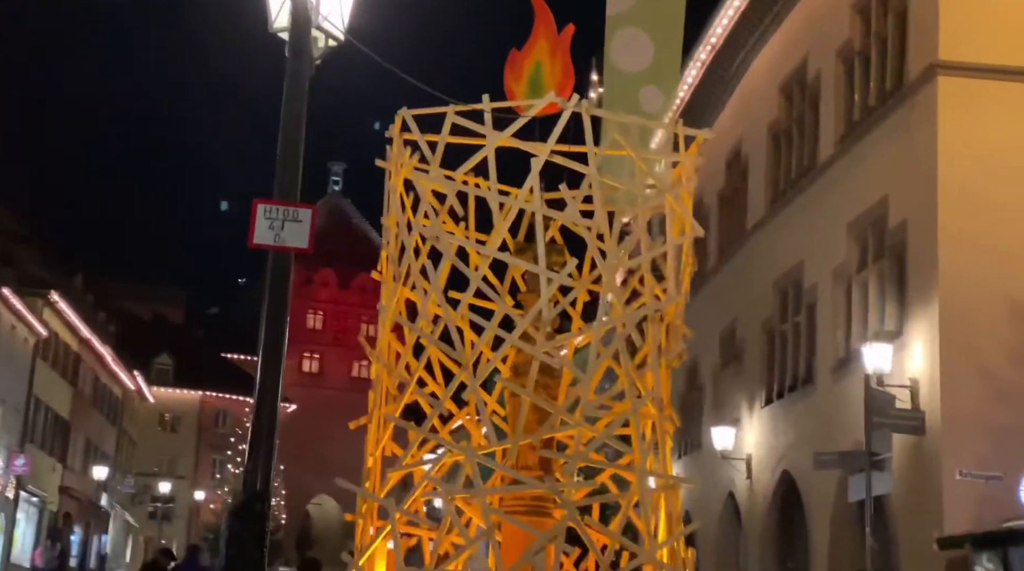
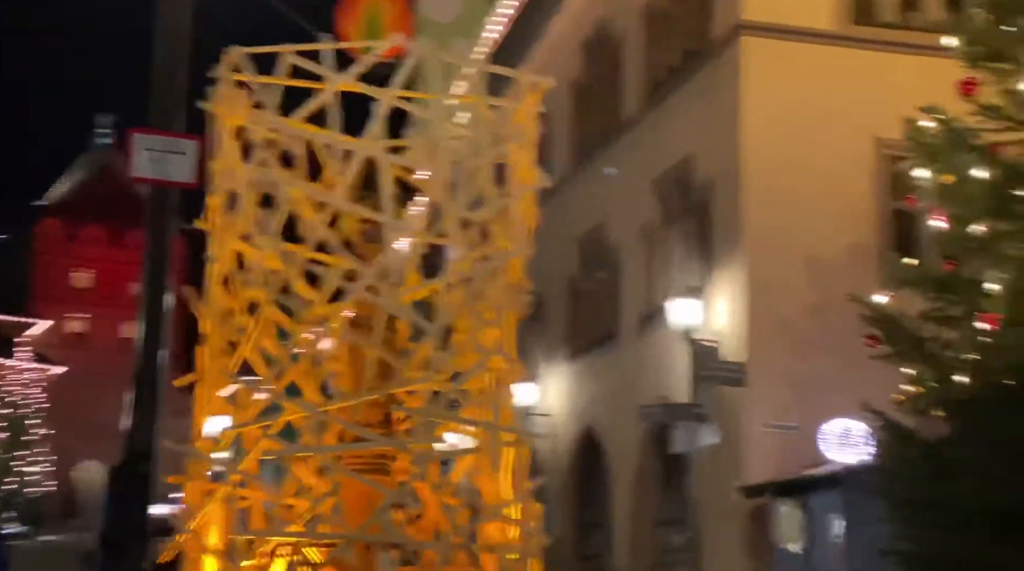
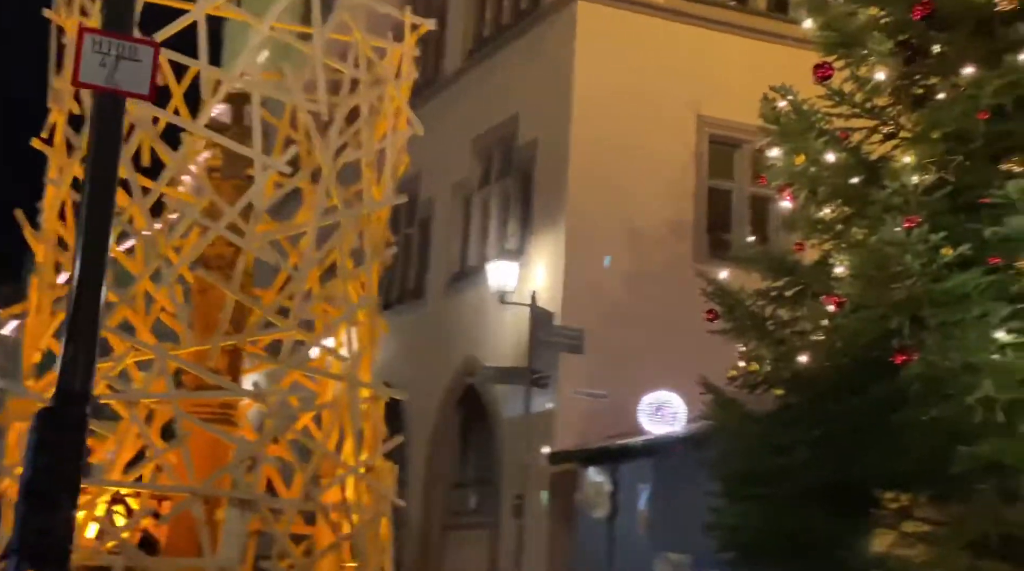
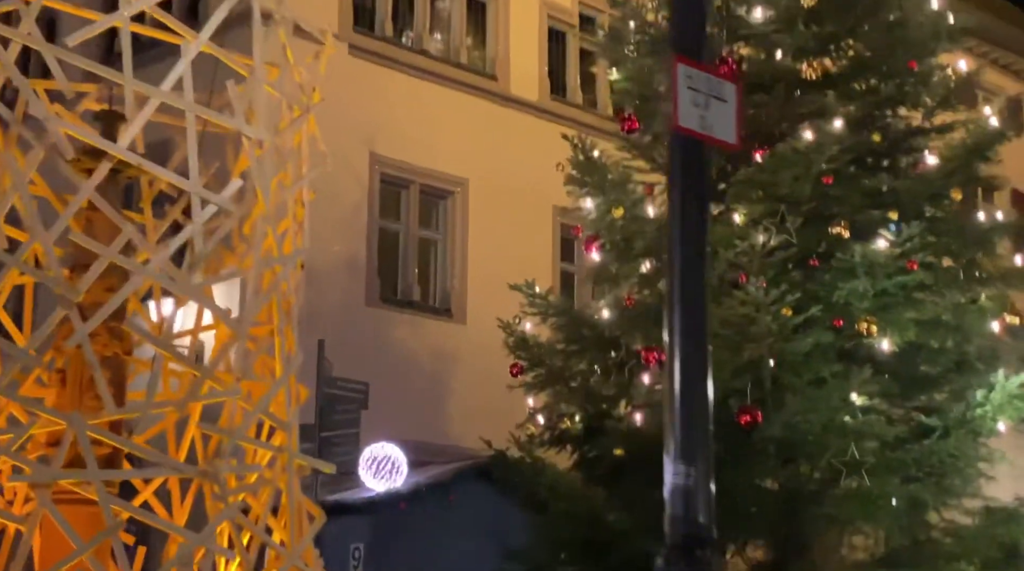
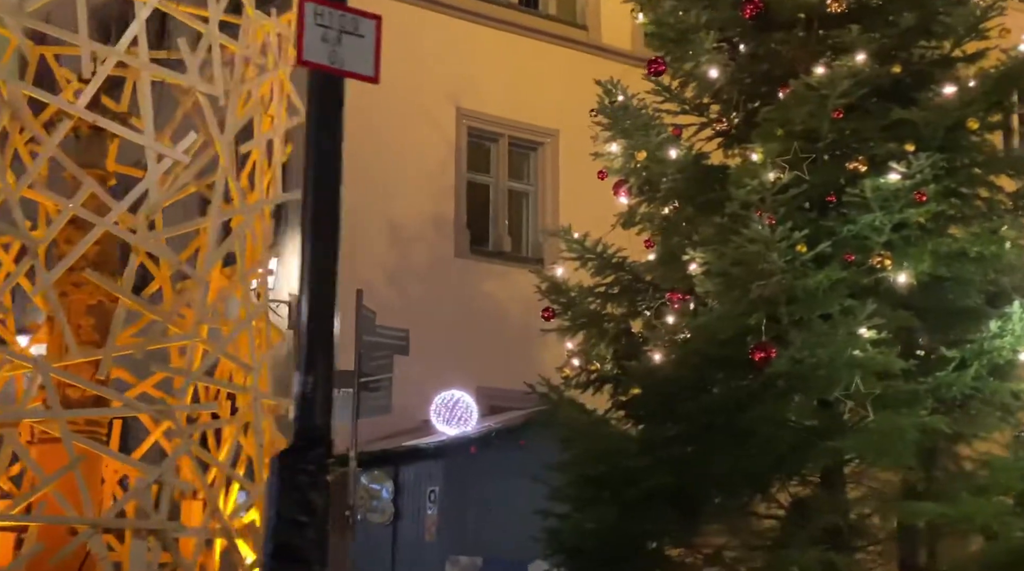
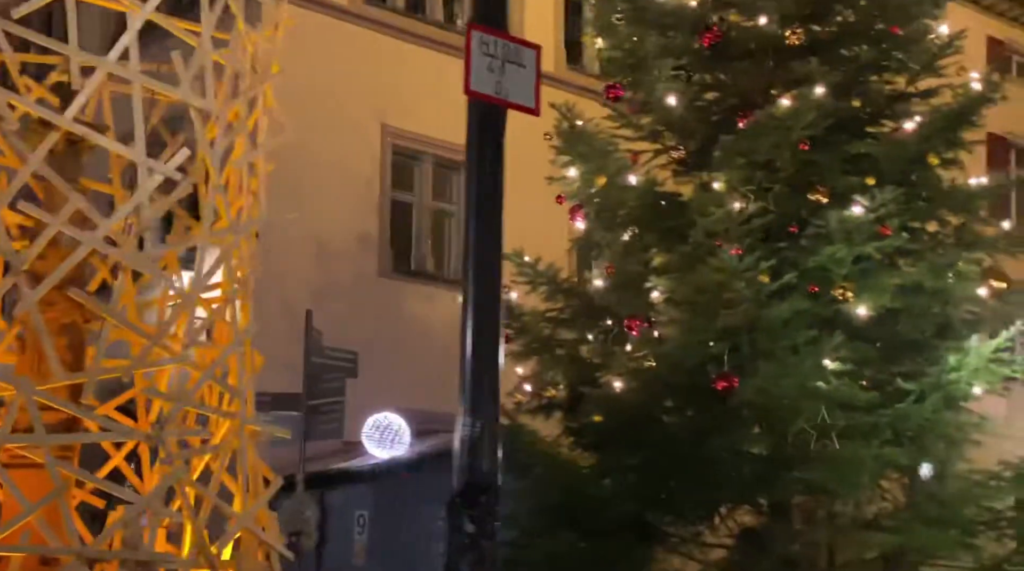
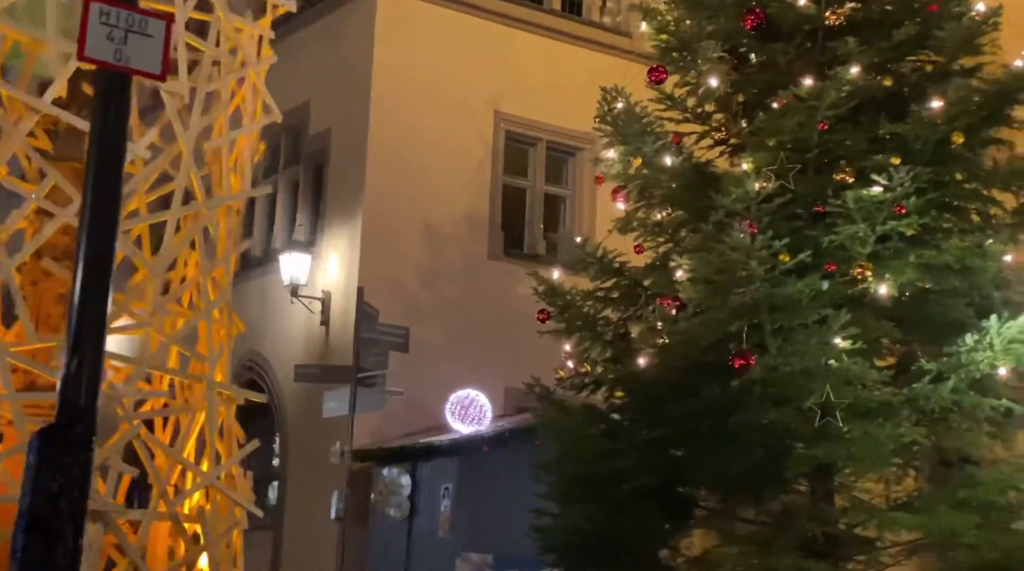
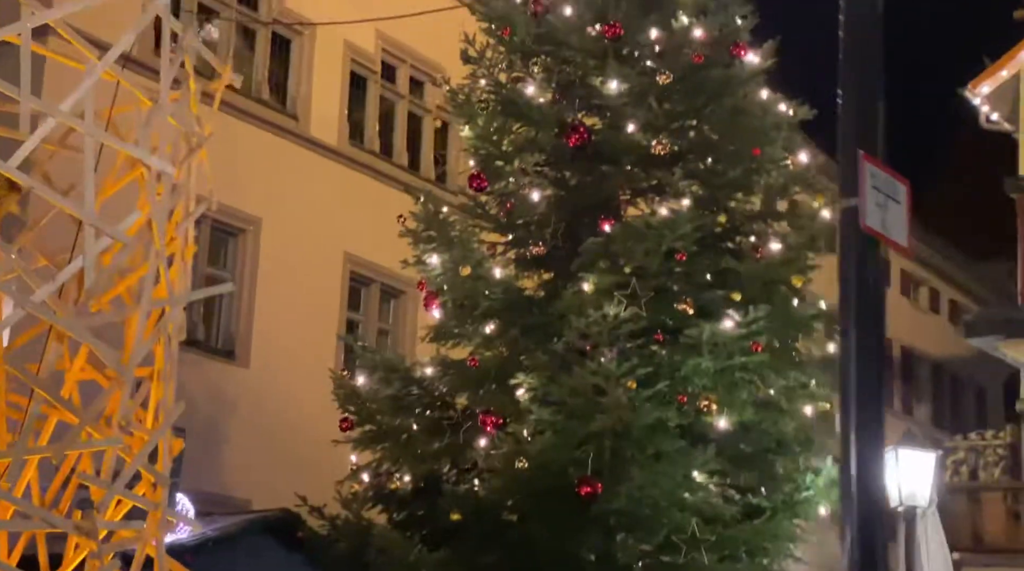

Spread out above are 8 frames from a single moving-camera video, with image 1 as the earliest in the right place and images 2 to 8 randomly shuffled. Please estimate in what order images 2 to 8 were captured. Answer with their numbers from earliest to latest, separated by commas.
2, 3, 7, 5, 6, 4, 8
